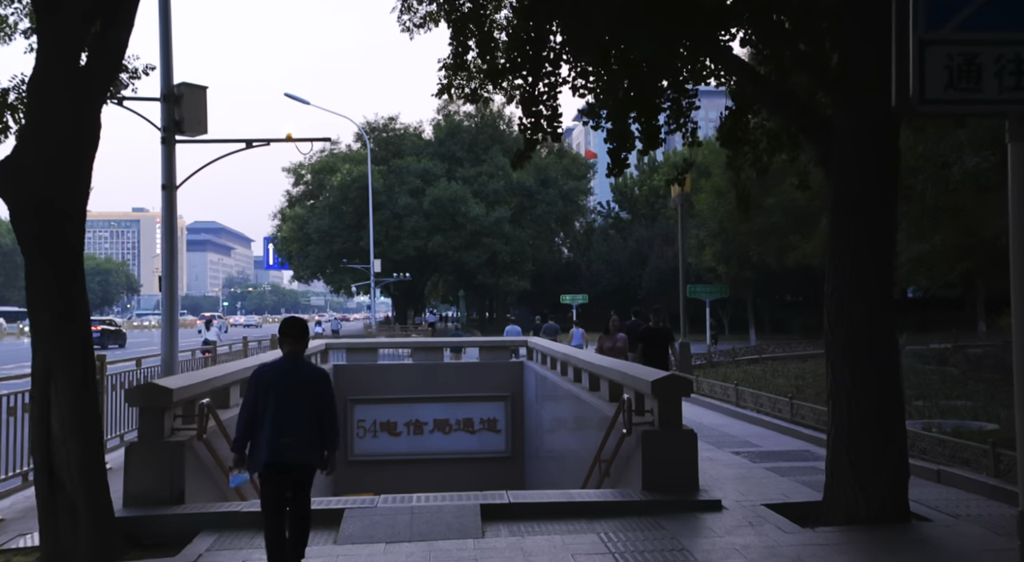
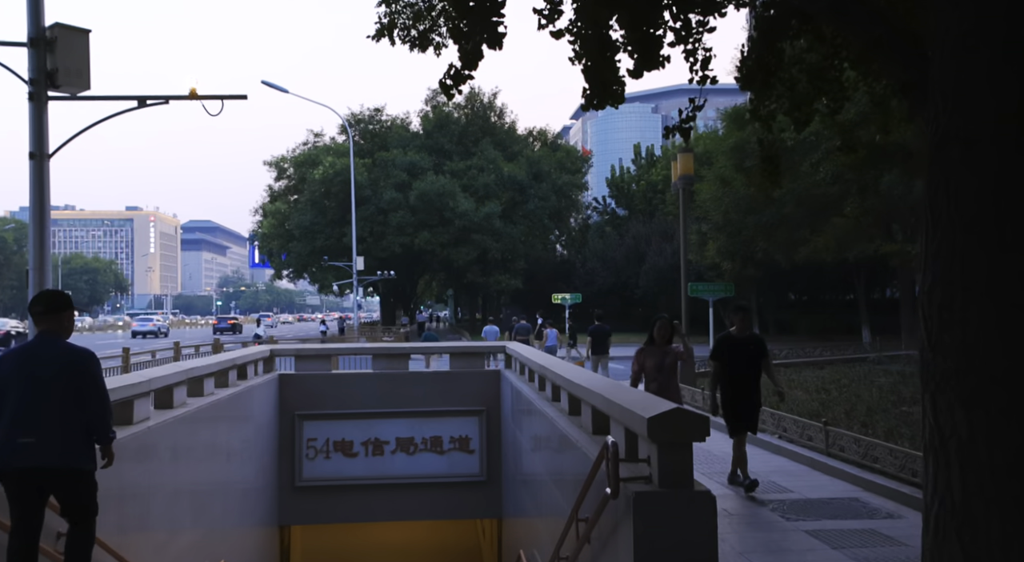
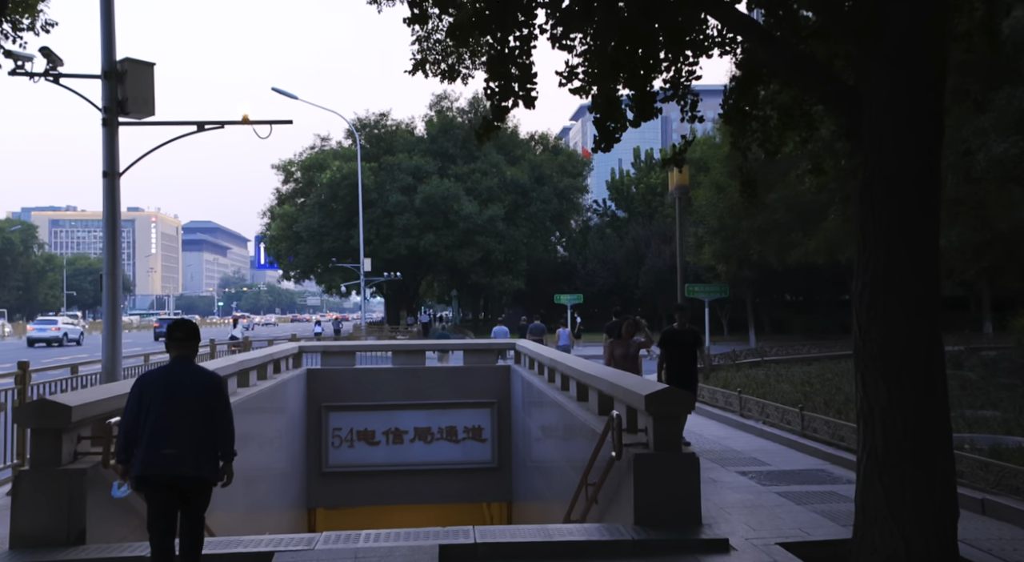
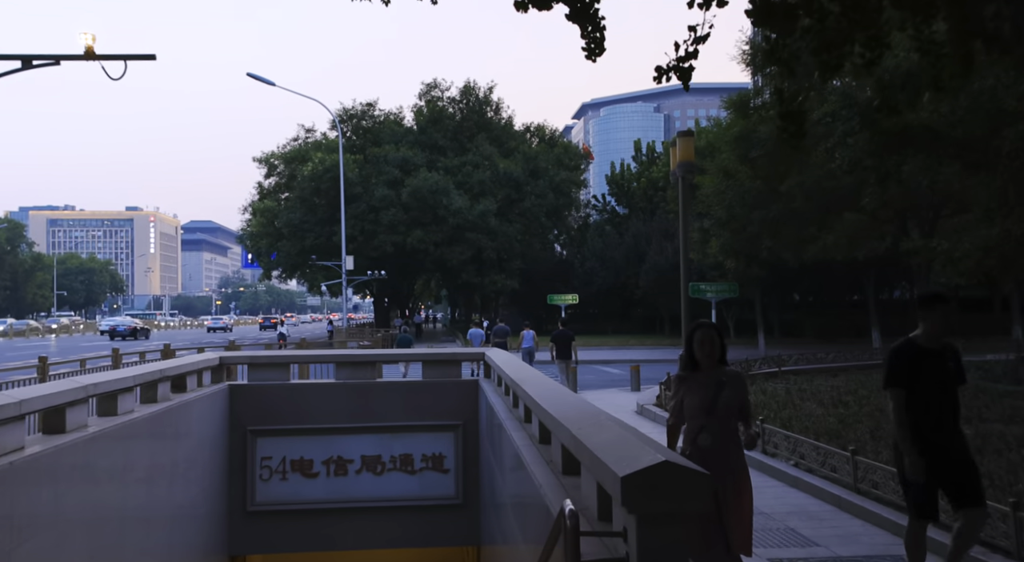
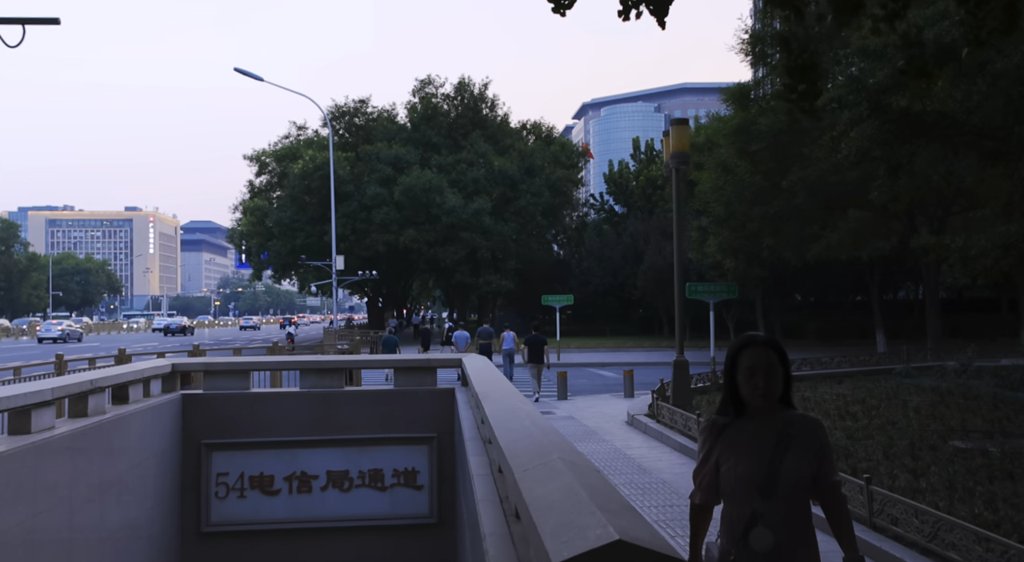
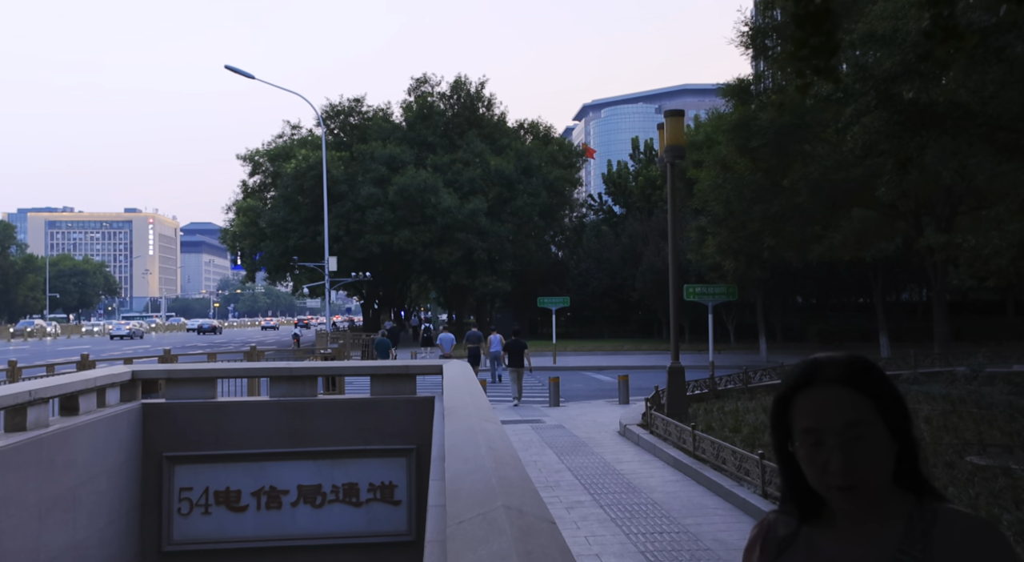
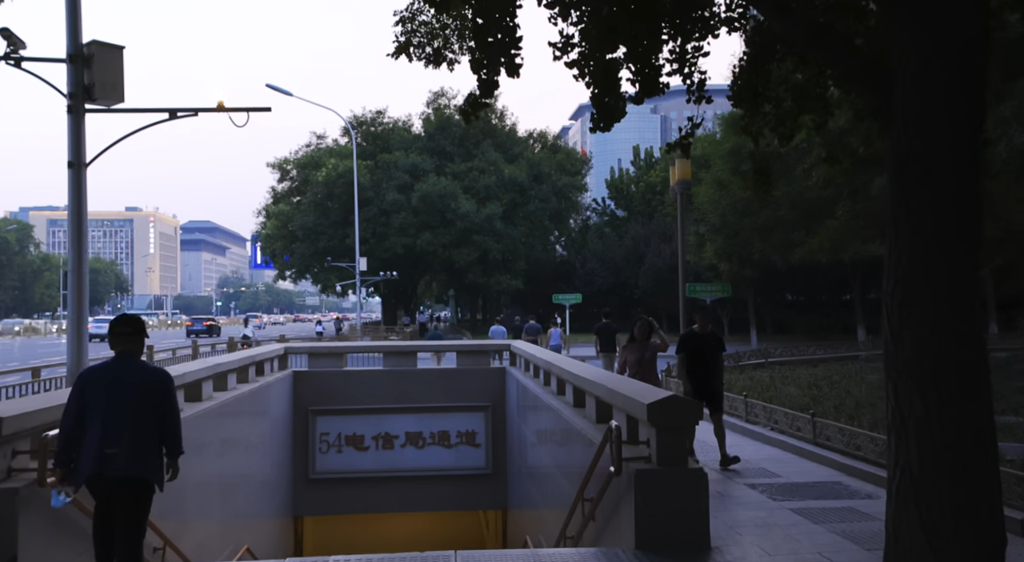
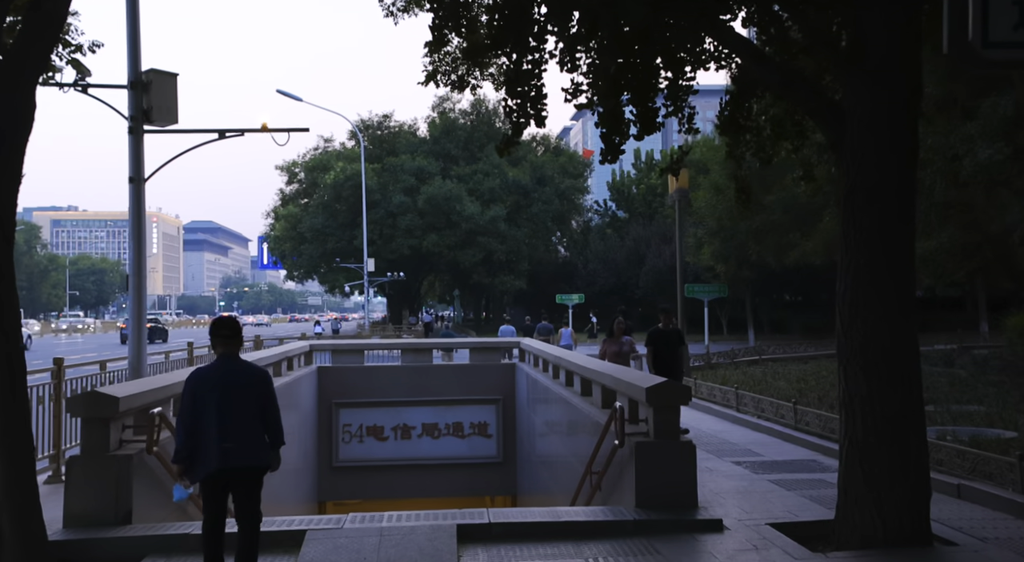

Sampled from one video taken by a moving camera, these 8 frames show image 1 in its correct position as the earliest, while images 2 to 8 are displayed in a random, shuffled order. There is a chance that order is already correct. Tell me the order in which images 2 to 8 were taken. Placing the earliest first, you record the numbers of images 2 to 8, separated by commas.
8, 3, 7, 2, 4, 5, 6
